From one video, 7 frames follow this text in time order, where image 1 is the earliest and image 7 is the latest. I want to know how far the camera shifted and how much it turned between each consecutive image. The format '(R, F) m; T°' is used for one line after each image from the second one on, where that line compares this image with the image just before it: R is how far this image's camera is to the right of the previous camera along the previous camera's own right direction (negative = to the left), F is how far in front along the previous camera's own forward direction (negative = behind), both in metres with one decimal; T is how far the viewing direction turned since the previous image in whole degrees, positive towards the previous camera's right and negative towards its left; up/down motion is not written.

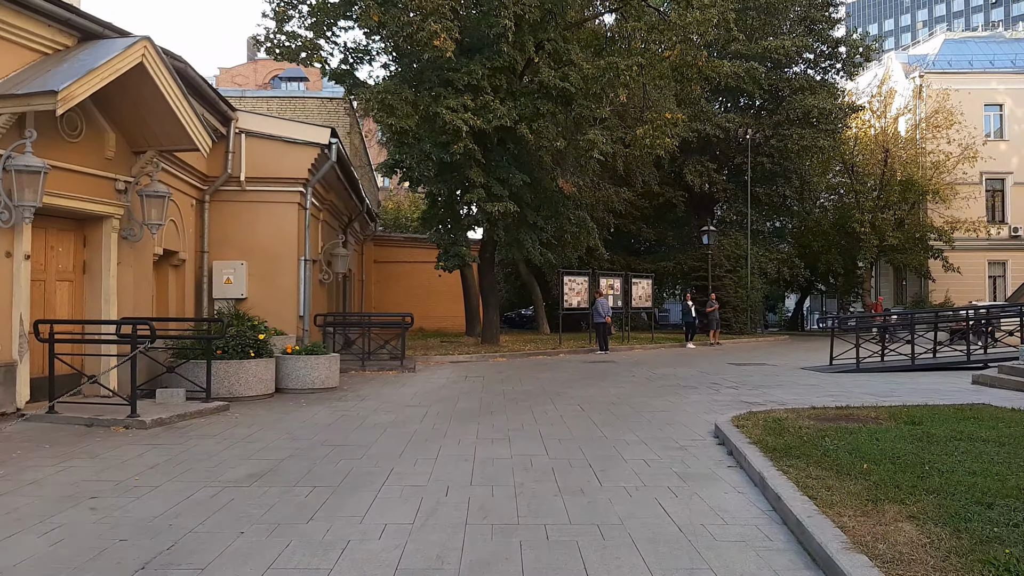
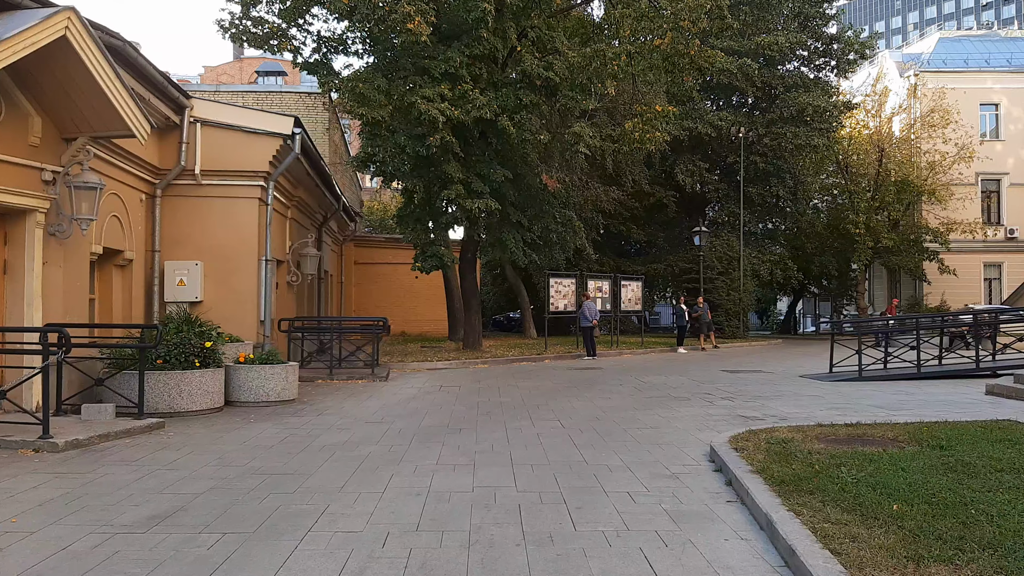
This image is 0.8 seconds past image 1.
(+0.2, +1.0) m; +1°
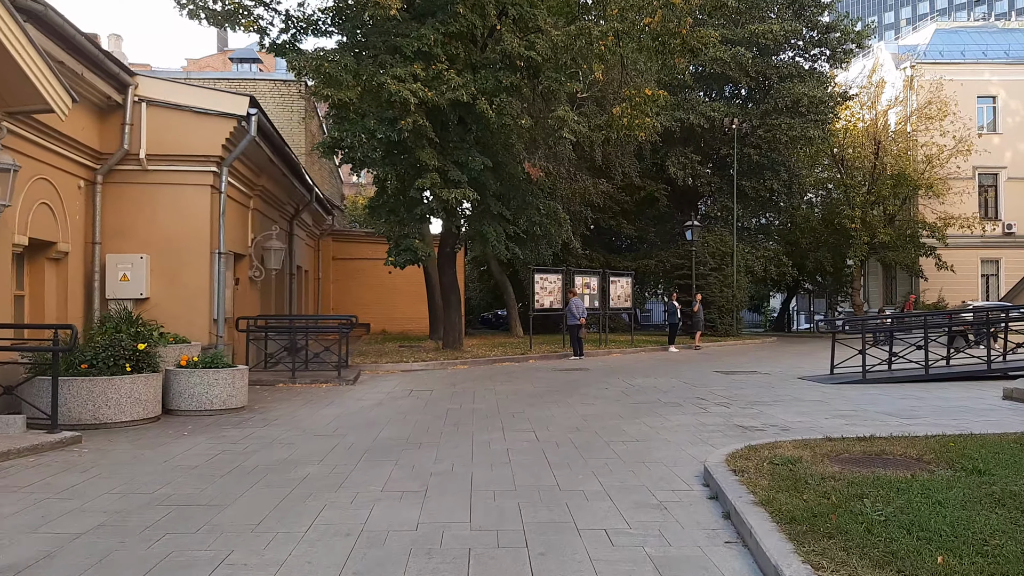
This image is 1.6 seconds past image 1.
(+0.2, +1.0) m; +1°
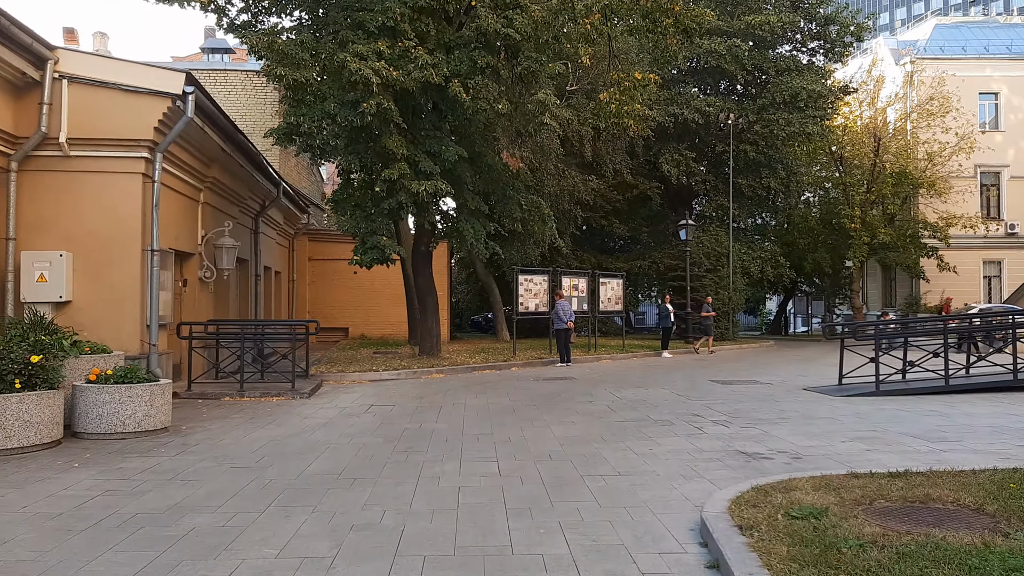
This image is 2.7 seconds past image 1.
(+0.3, +1.3) m; 0°
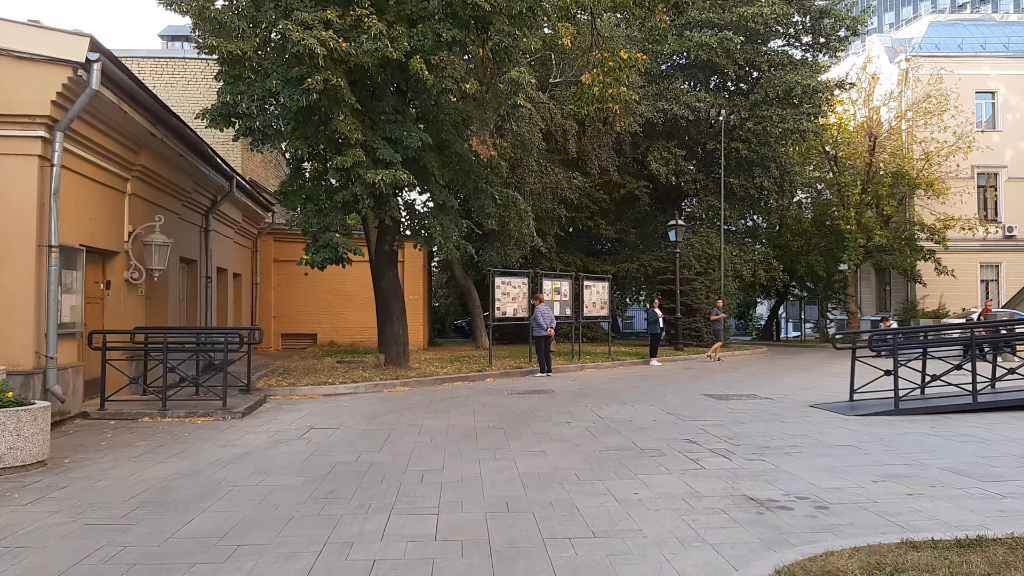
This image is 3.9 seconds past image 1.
(+0.3, +1.5) m; +1°
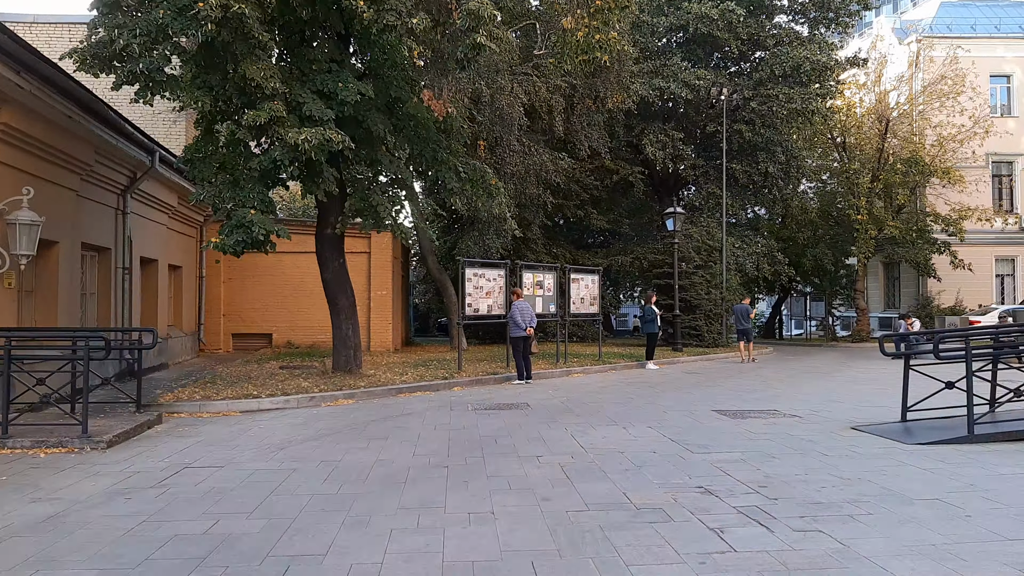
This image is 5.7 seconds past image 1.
(+0.4, +2.4) m; 0°
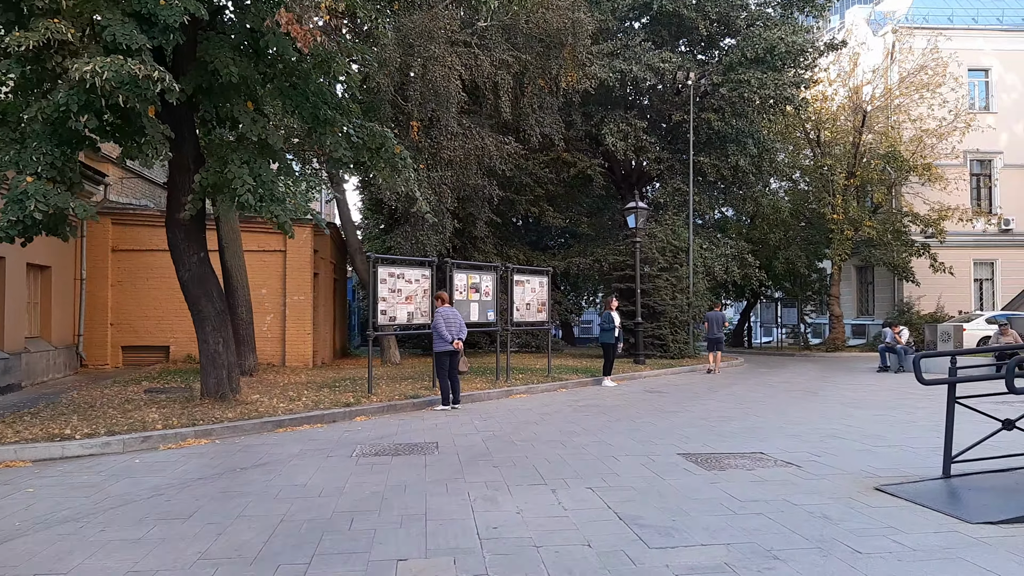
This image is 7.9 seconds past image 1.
(+0.6, +2.6) m; +2°
